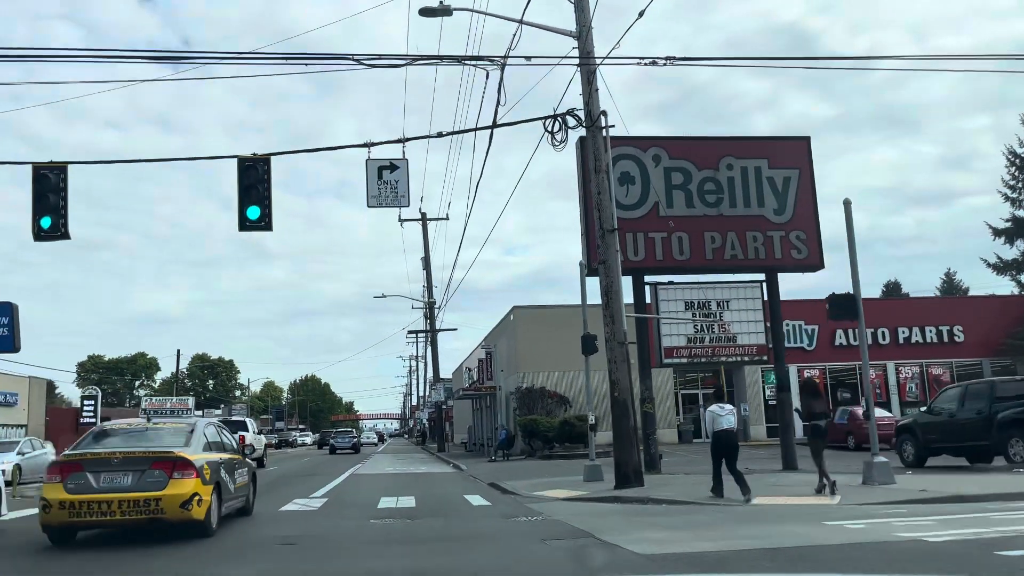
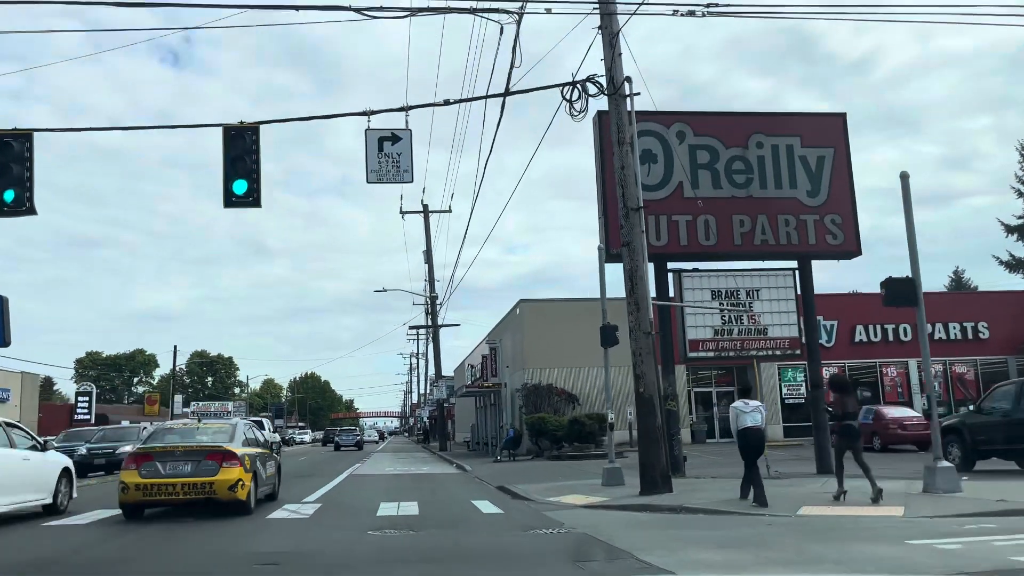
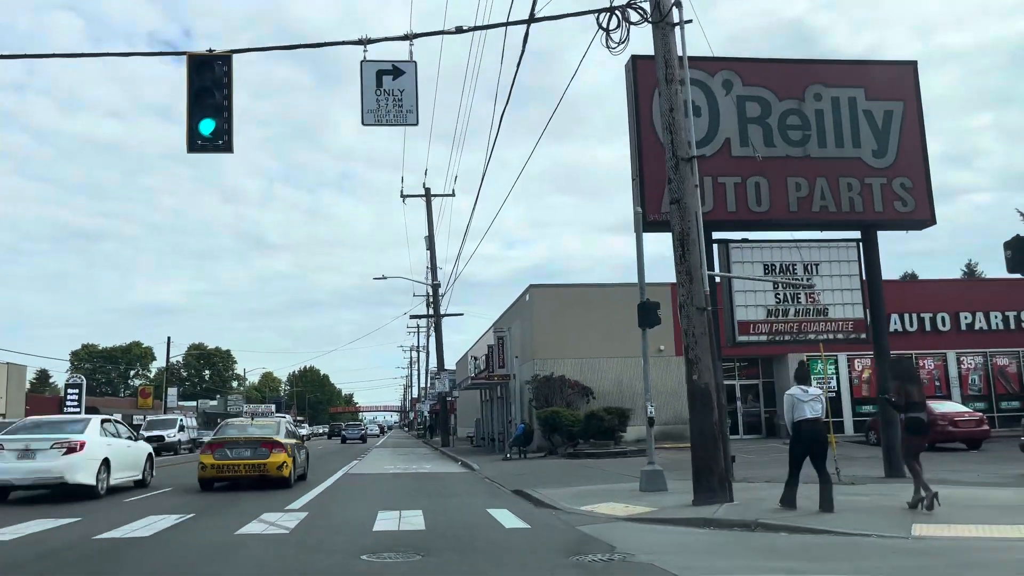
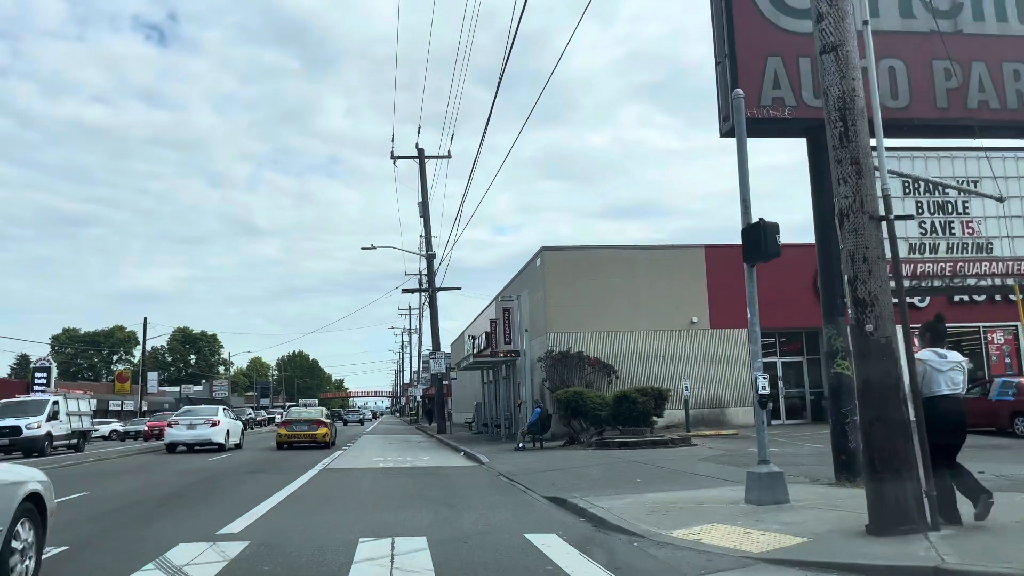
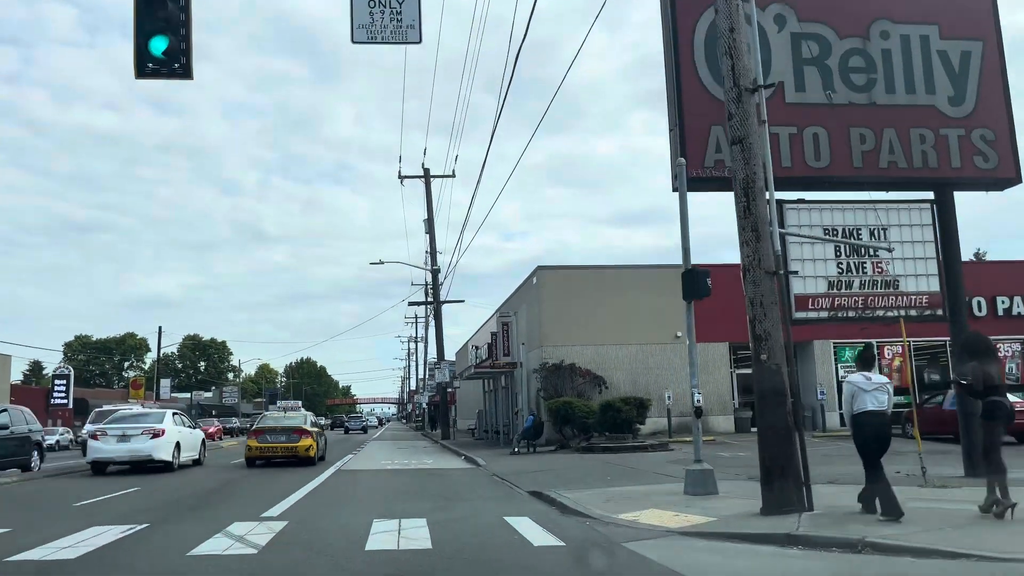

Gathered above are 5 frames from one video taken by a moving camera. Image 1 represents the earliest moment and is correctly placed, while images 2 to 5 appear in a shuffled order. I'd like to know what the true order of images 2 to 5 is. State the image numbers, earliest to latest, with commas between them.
2, 3, 5, 4
